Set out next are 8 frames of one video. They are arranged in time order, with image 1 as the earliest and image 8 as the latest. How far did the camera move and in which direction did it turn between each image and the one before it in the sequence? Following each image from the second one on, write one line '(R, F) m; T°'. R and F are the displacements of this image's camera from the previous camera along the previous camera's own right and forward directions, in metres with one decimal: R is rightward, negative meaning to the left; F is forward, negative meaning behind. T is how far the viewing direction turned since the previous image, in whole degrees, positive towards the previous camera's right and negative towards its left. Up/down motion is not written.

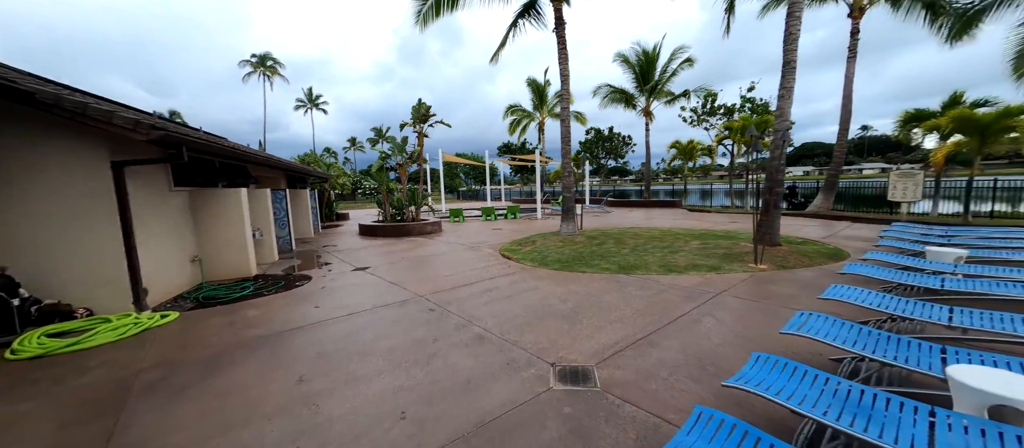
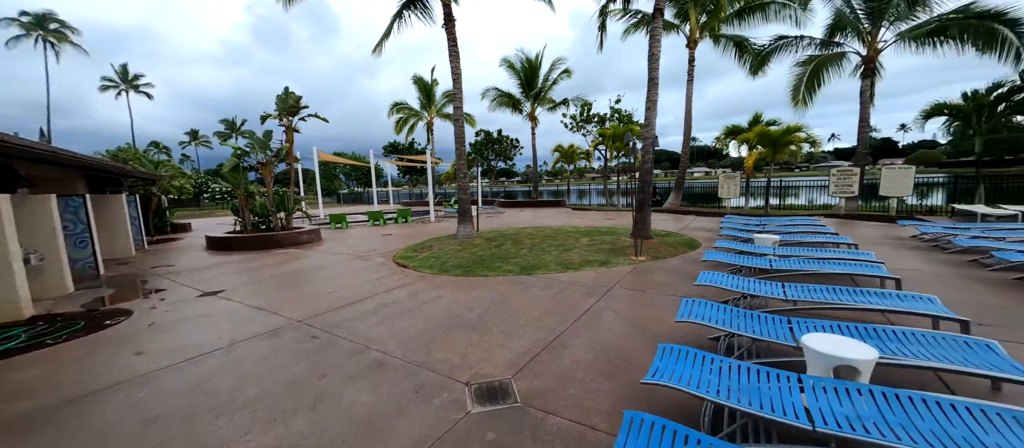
(-0.1, +0.3) m; +18°
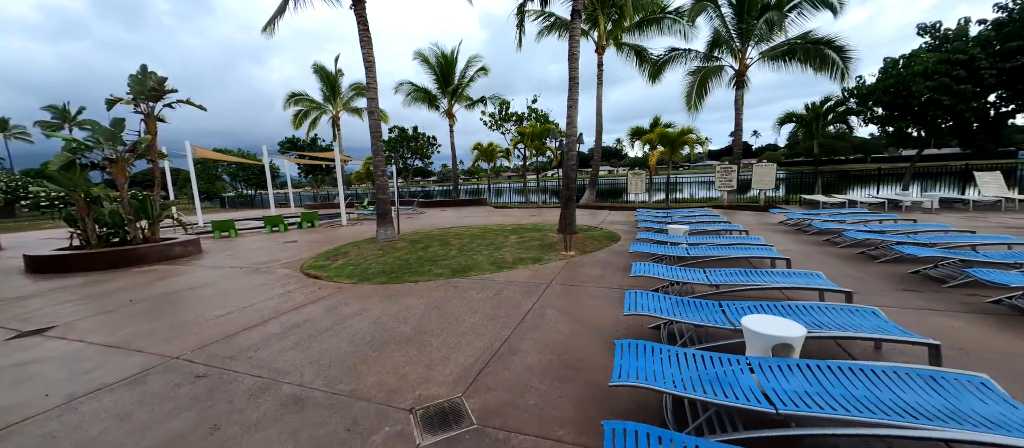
(-0.2, +0.3) m; +13°
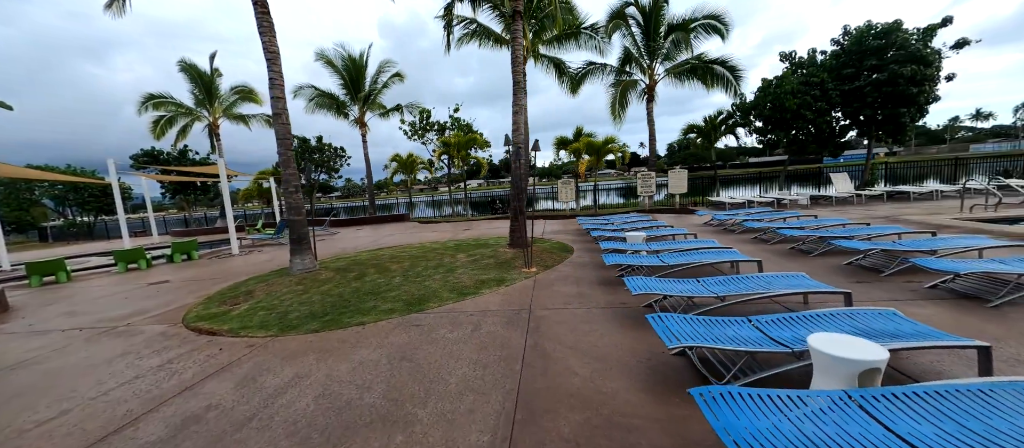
(-0.6, +0.7) m; +14°
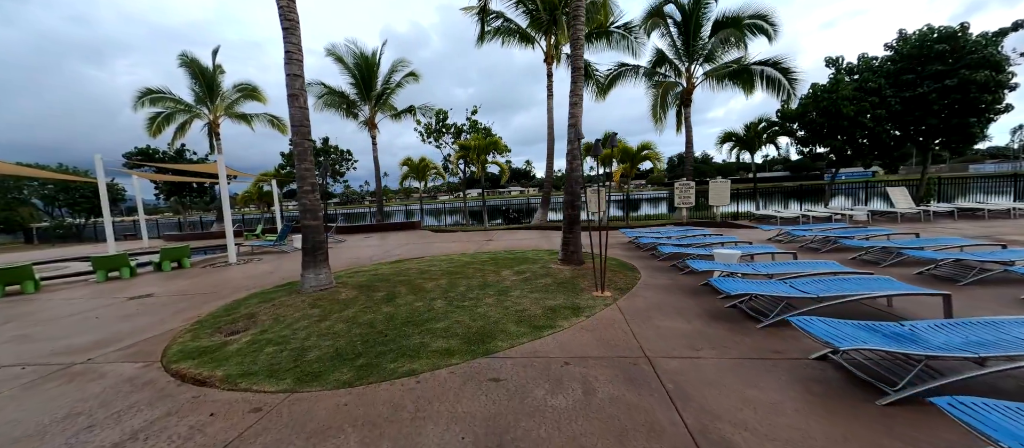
(-1.1, +1.2) m; 0°
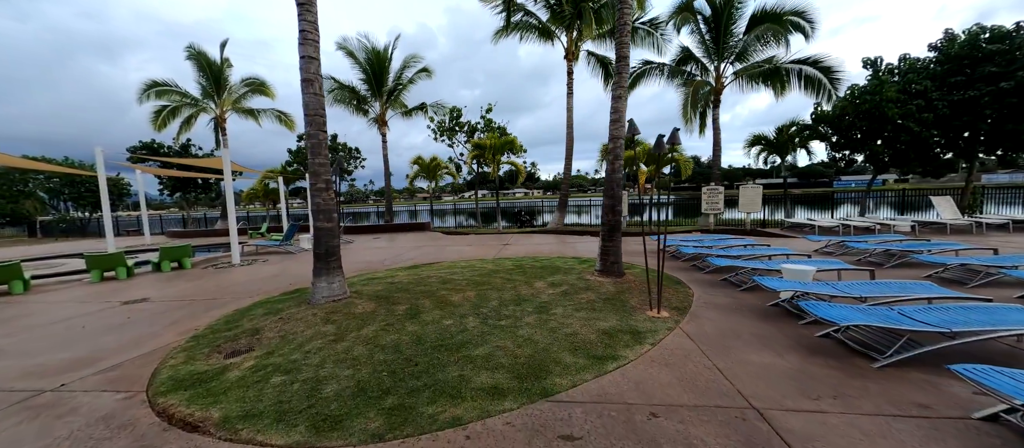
(-0.5, +0.7) m; 0°
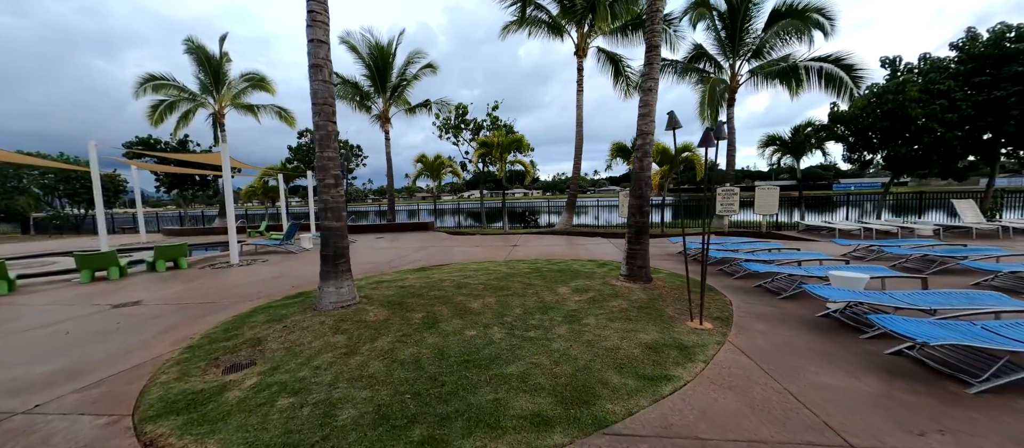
(-0.4, +0.4) m; 0°
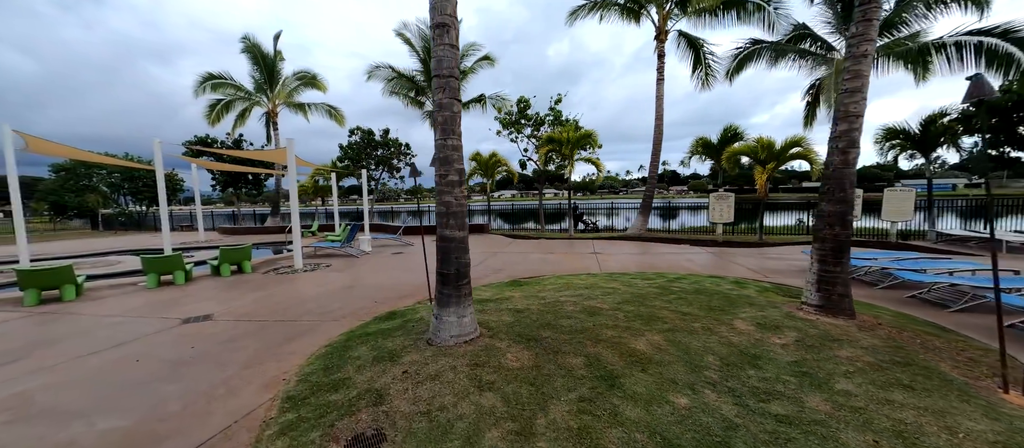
(-1.6, +1.1) m; -4°
